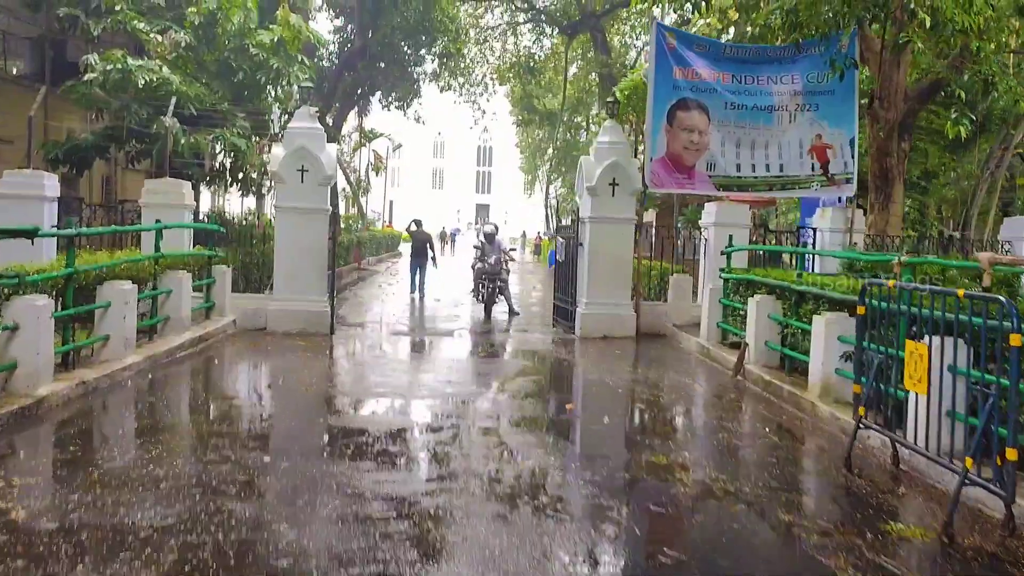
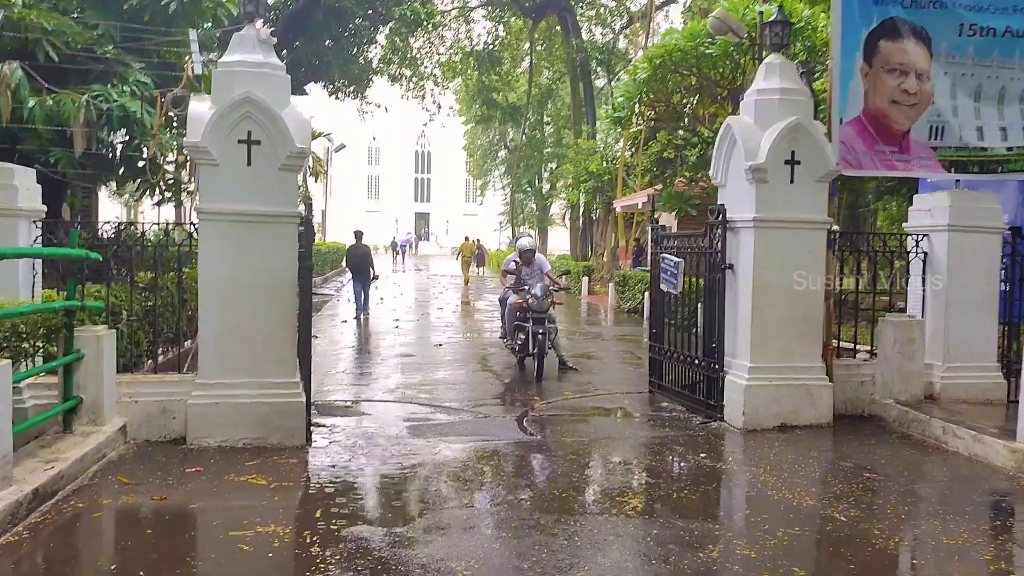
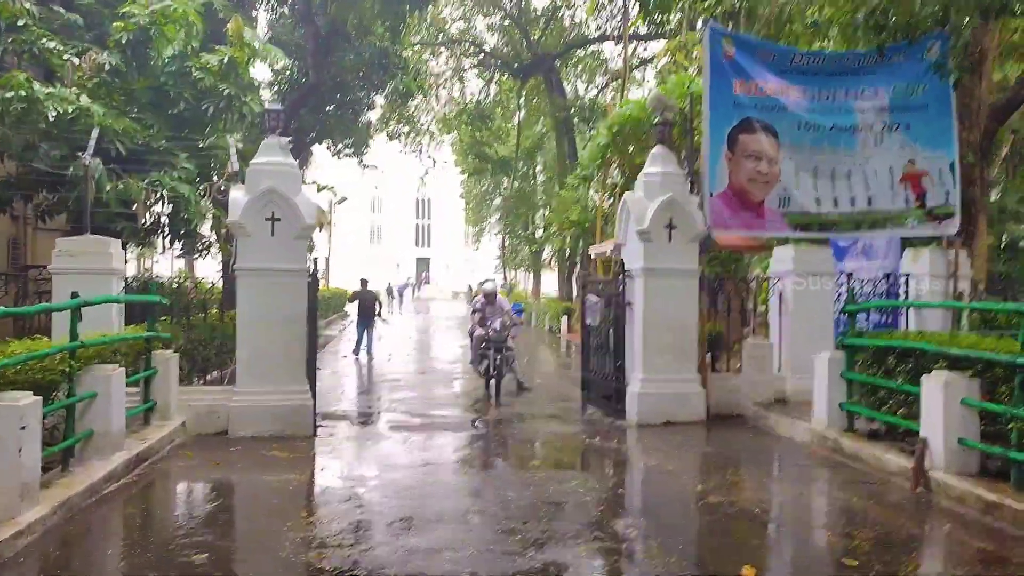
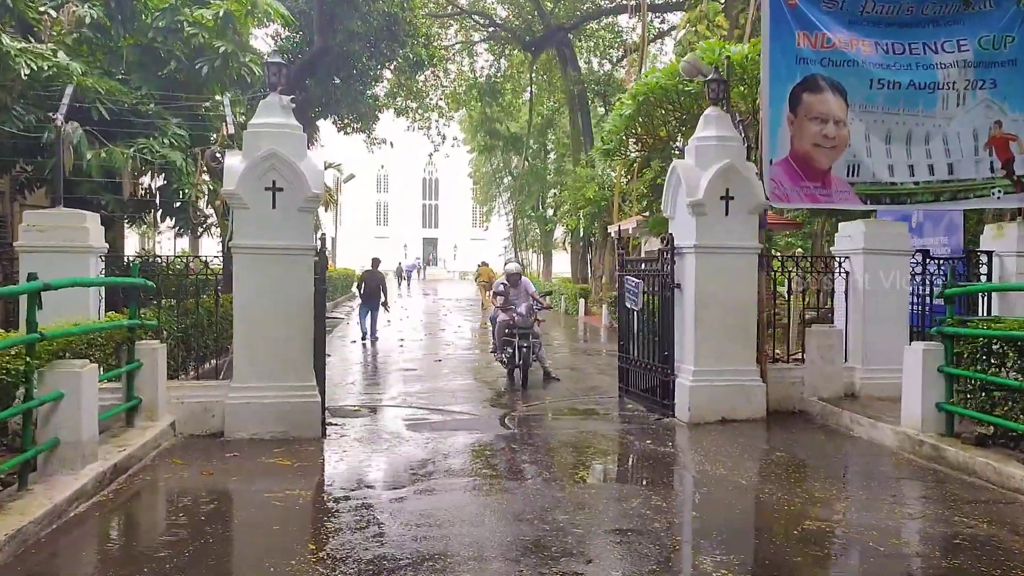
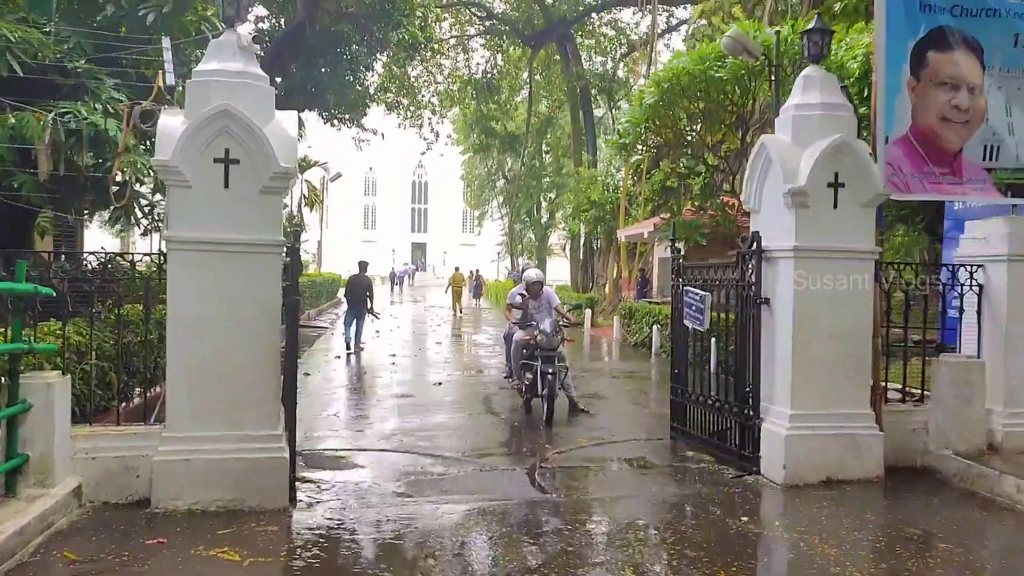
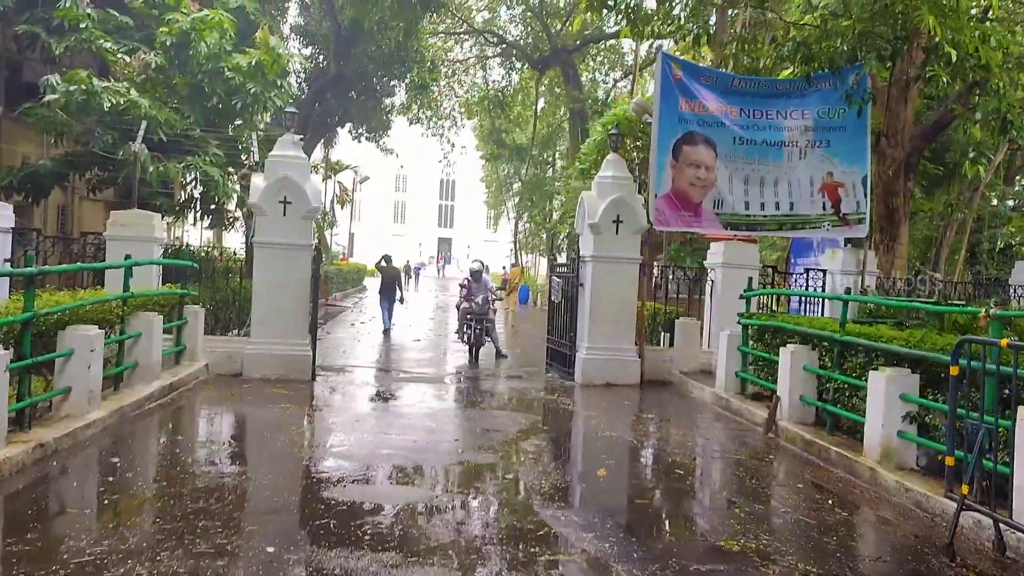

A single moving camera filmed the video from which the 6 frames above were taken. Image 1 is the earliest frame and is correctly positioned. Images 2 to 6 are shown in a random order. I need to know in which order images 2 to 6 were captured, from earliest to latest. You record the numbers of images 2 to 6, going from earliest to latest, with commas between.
6, 3, 4, 2, 5
